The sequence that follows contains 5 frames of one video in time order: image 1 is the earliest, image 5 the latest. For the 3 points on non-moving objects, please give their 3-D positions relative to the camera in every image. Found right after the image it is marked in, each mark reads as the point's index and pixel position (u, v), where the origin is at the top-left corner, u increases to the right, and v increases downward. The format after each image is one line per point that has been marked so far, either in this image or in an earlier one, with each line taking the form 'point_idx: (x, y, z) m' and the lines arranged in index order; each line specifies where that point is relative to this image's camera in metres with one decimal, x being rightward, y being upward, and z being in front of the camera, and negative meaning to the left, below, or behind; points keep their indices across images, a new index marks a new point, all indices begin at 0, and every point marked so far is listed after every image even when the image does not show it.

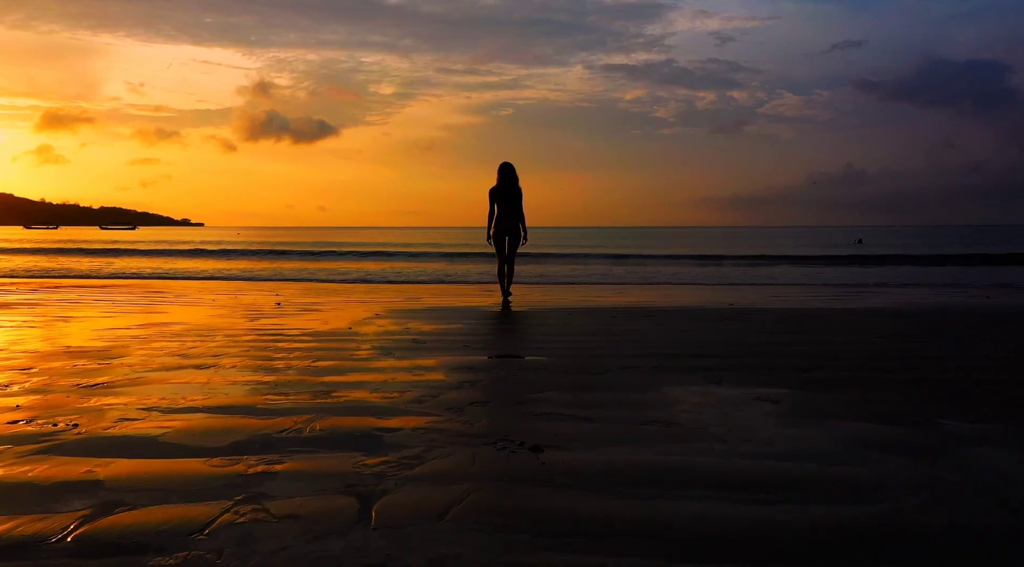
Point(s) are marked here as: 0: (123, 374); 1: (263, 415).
0: (-1.8, -0.4, +3.8) m
1: (-0.9, -0.5, +2.9) m
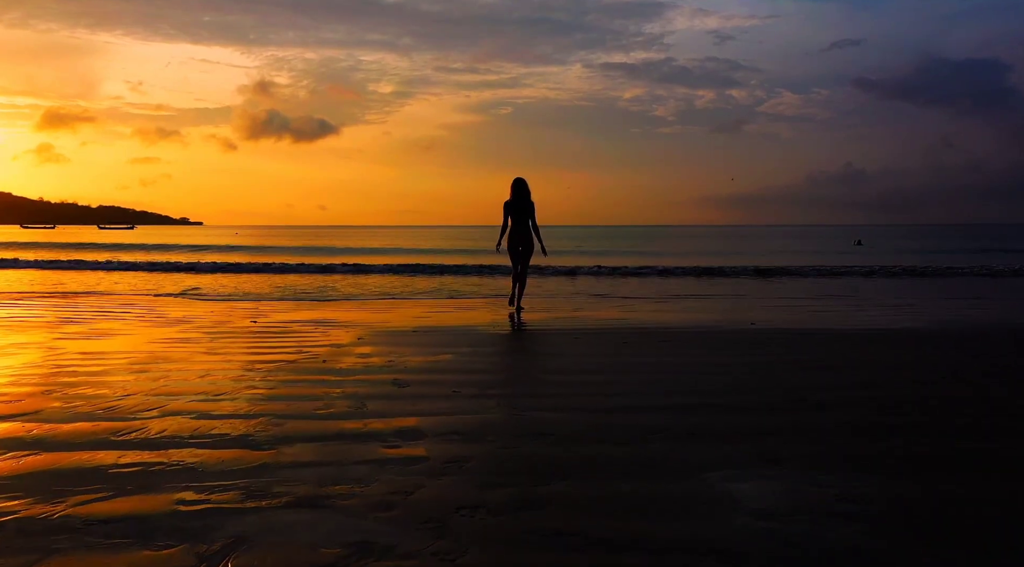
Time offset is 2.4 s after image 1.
0: (-1.8, -0.6, +3.0) m
1: (-0.9, -0.7, +2.1) m
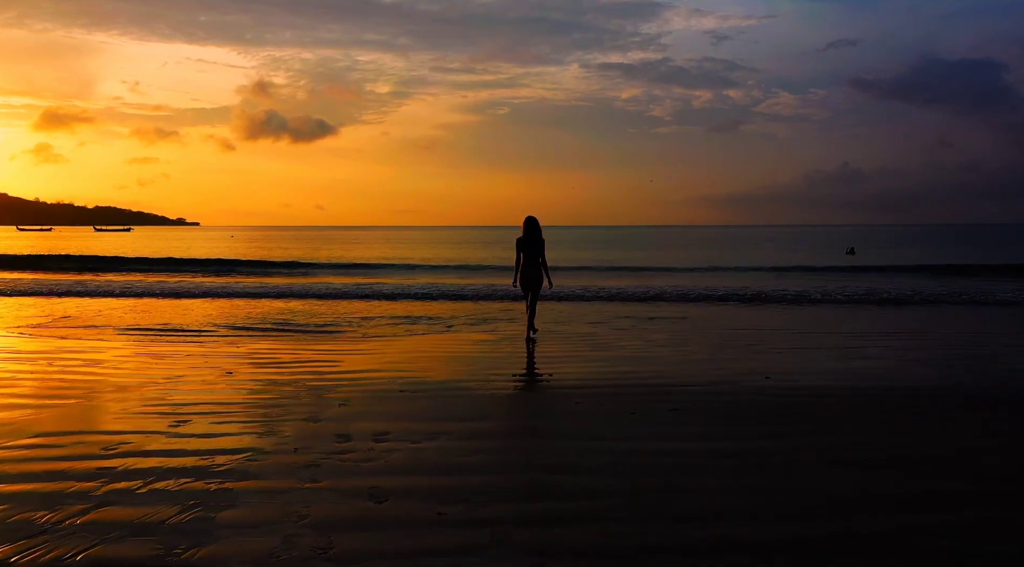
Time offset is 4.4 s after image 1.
0: (-1.7, -1.1, +2.3) m
1: (-0.8, -1.1, +1.4) m
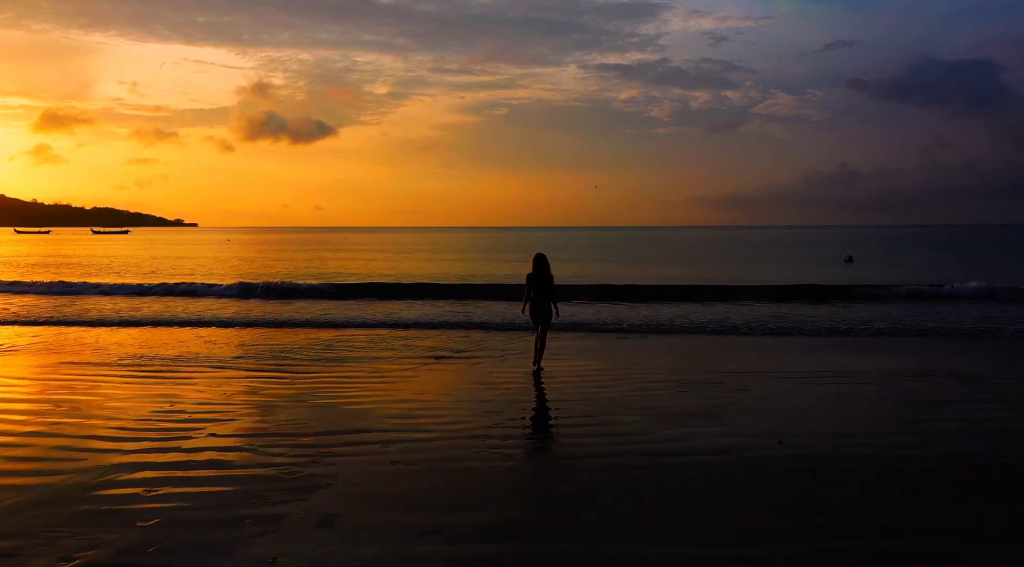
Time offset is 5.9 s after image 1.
0: (-1.6, -1.6, +2.6) m
1: (-0.6, -1.6, +1.8) m
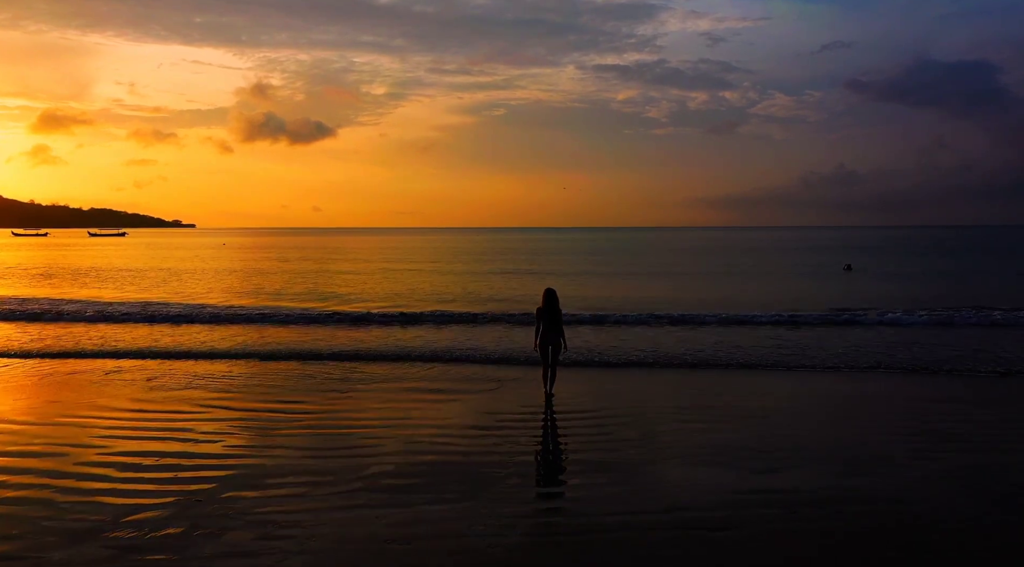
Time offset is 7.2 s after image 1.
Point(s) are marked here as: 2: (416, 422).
0: (-1.4, -2.1, +2.8) m
1: (-0.5, -2.2, +1.9) m
2: (-1.2, -1.9, +10.8) m
